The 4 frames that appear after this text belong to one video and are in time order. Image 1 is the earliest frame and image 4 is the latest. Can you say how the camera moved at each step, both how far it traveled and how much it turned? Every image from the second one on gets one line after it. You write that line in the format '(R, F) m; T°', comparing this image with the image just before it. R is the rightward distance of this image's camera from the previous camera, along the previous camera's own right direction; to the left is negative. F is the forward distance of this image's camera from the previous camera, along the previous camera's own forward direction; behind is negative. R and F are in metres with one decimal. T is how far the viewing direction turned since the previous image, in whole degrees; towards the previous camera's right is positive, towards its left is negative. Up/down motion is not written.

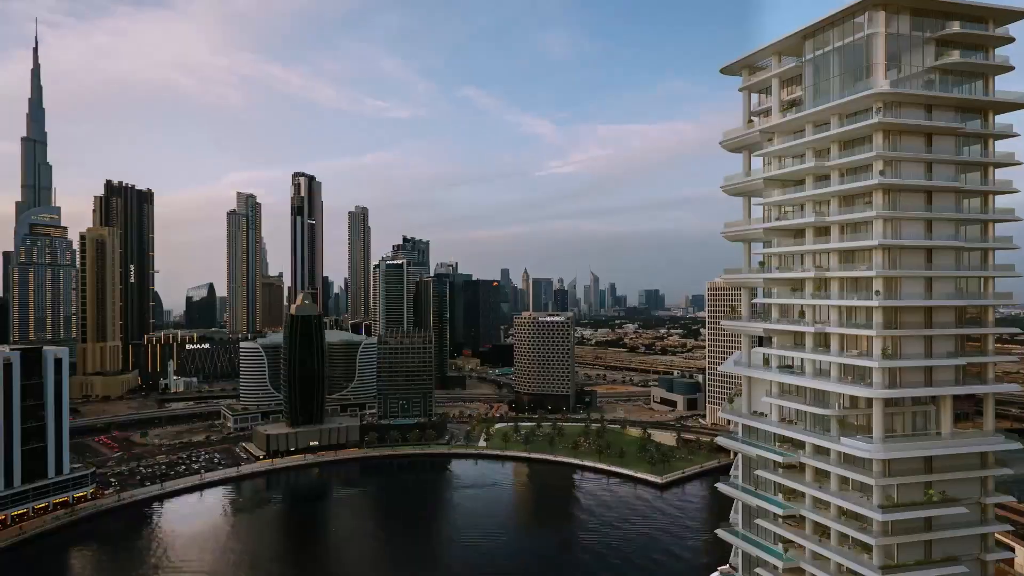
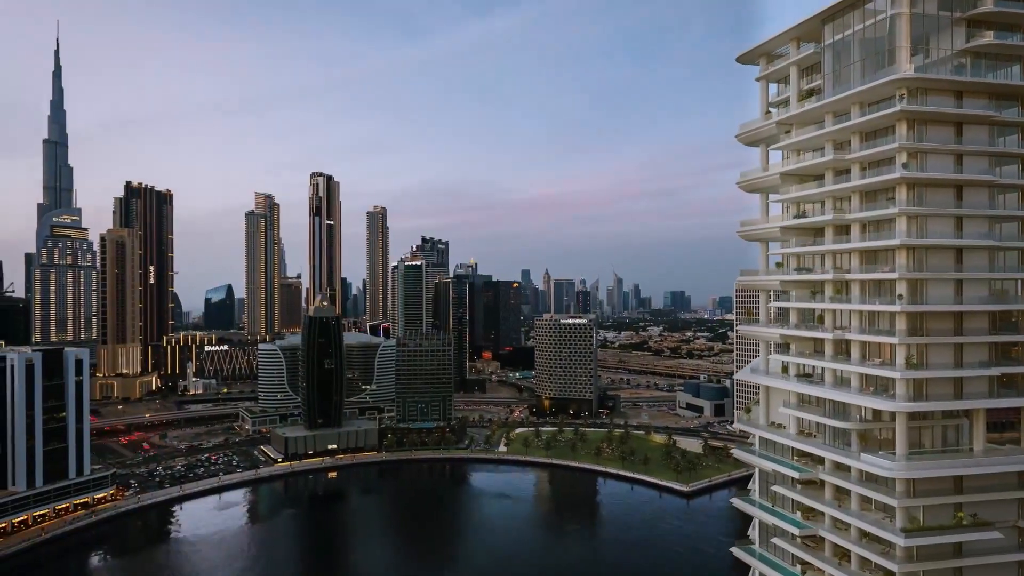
(0.0, +0.9) m; -2°
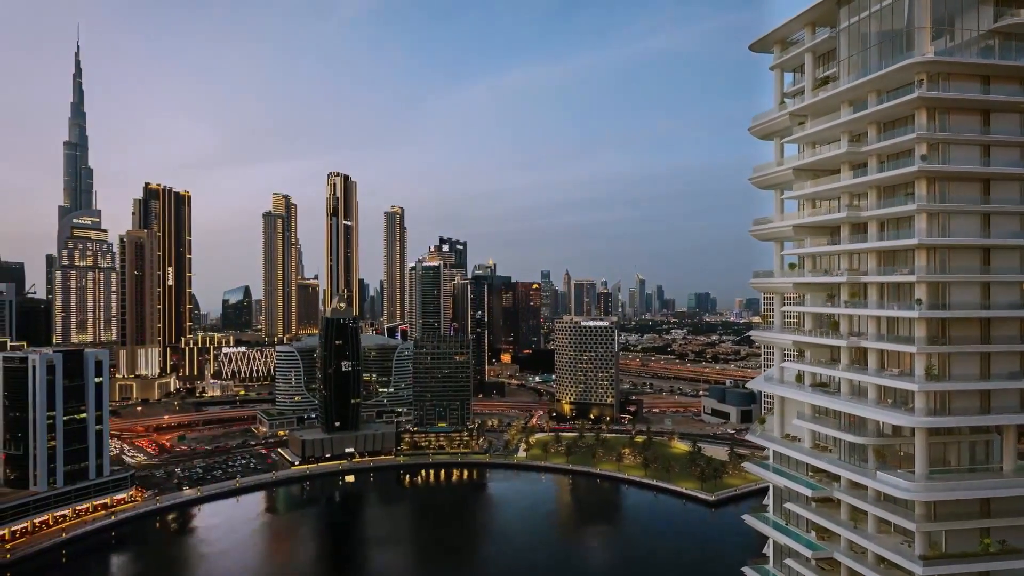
(+0.1, +0.9) m; -2°
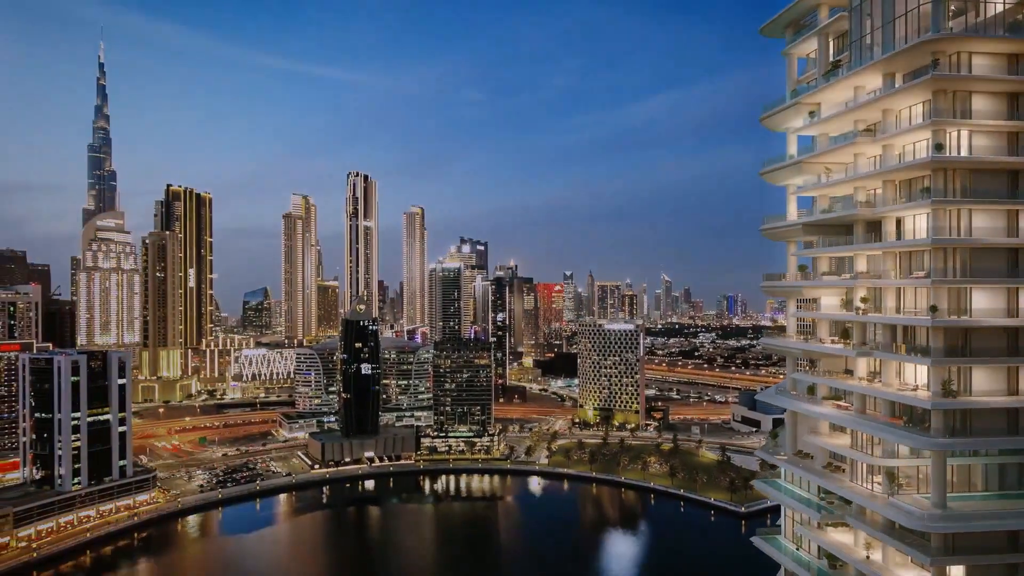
(+0.2, +0.9) m; -2°
